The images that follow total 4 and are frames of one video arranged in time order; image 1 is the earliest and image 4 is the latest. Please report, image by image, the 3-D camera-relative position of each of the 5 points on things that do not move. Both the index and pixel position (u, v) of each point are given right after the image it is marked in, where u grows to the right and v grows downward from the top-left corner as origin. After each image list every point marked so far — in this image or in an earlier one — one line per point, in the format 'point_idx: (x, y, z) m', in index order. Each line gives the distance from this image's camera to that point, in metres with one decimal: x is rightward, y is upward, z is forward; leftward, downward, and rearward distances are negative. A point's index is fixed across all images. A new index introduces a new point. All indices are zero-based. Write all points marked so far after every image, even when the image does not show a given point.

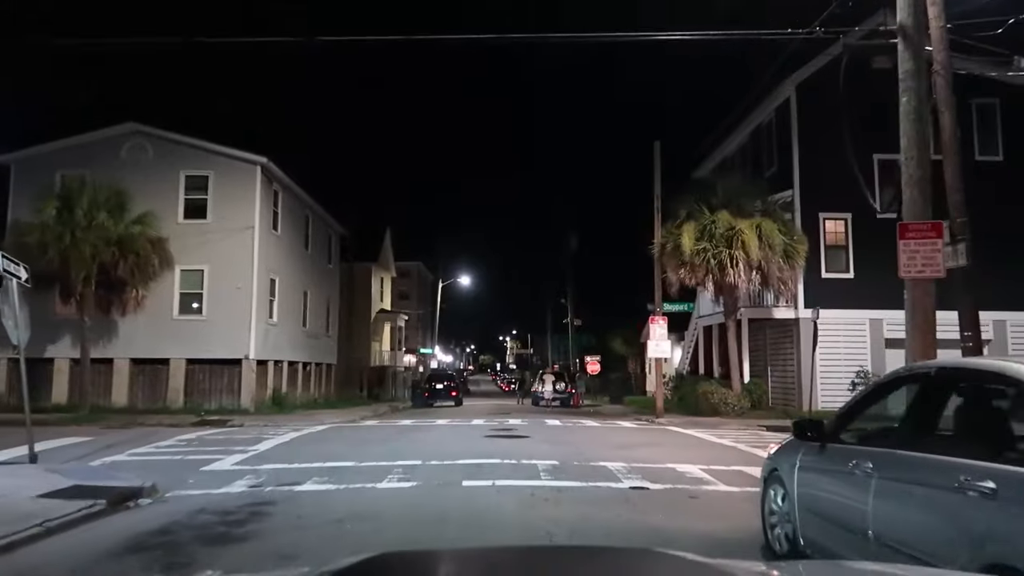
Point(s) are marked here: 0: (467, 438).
0: (-1.1, -3.8, +20.0) m
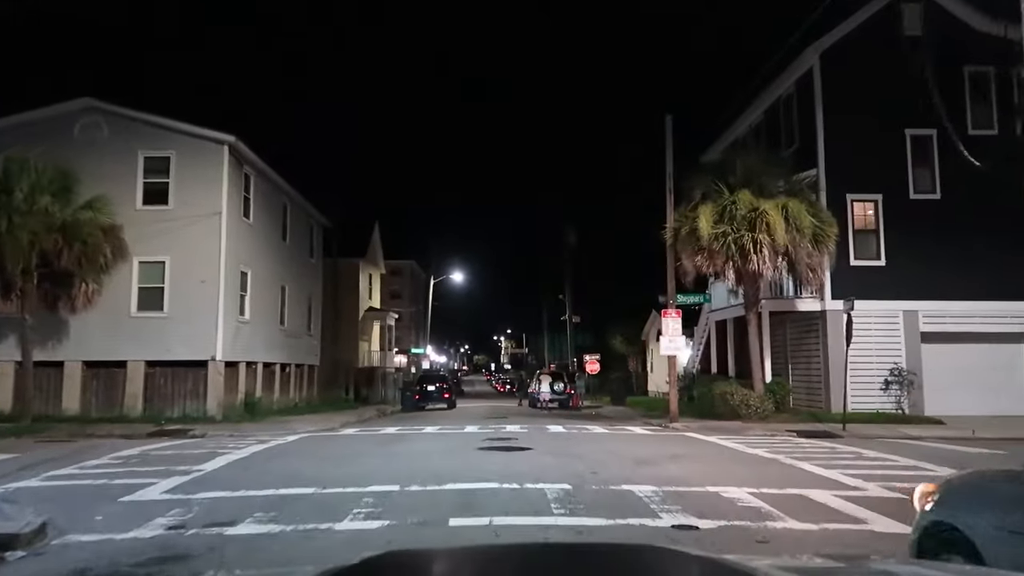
0: (-1.2, -3.5, +17.1) m
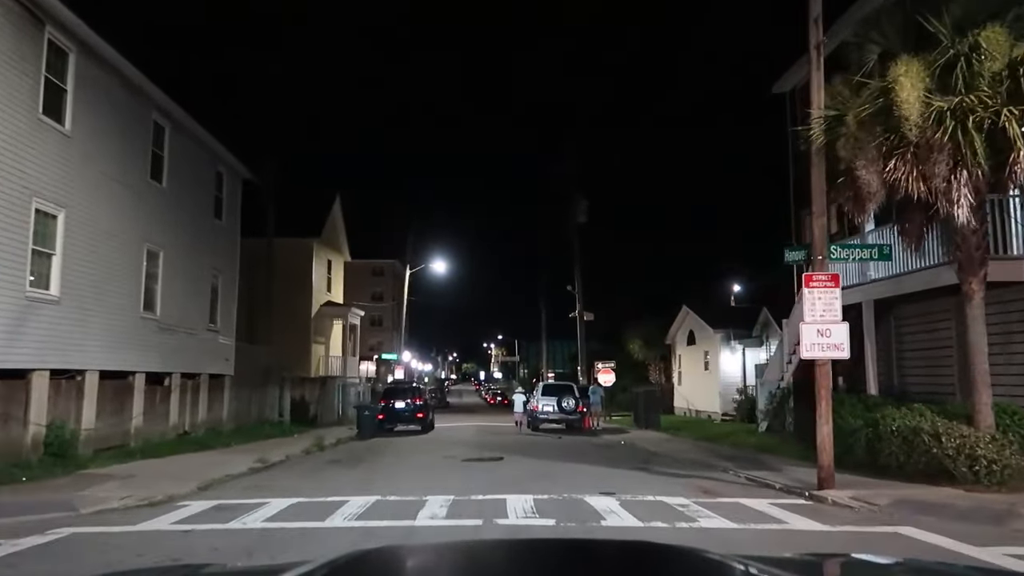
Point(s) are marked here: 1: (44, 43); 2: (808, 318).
0: (-1.0, -2.4, +5.0) m
1: (-9.5, +5.0, +16.0) m
2: (+5.0, -0.5, +13.3) m
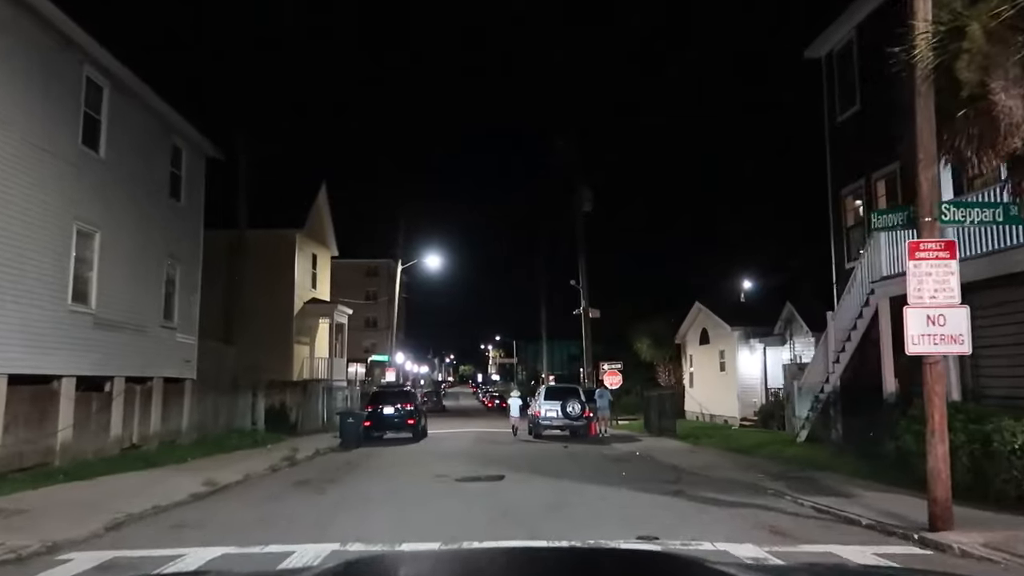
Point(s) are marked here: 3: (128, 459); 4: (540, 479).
0: (-0.9, -2.1, +1.6) m
1: (-9.5, +5.3, +12.6) m
2: (+5.1, -0.2, +9.9) m
3: (-9.2, -4.1, +19.1) m
4: (+0.6, -4.3, +17.9) m
